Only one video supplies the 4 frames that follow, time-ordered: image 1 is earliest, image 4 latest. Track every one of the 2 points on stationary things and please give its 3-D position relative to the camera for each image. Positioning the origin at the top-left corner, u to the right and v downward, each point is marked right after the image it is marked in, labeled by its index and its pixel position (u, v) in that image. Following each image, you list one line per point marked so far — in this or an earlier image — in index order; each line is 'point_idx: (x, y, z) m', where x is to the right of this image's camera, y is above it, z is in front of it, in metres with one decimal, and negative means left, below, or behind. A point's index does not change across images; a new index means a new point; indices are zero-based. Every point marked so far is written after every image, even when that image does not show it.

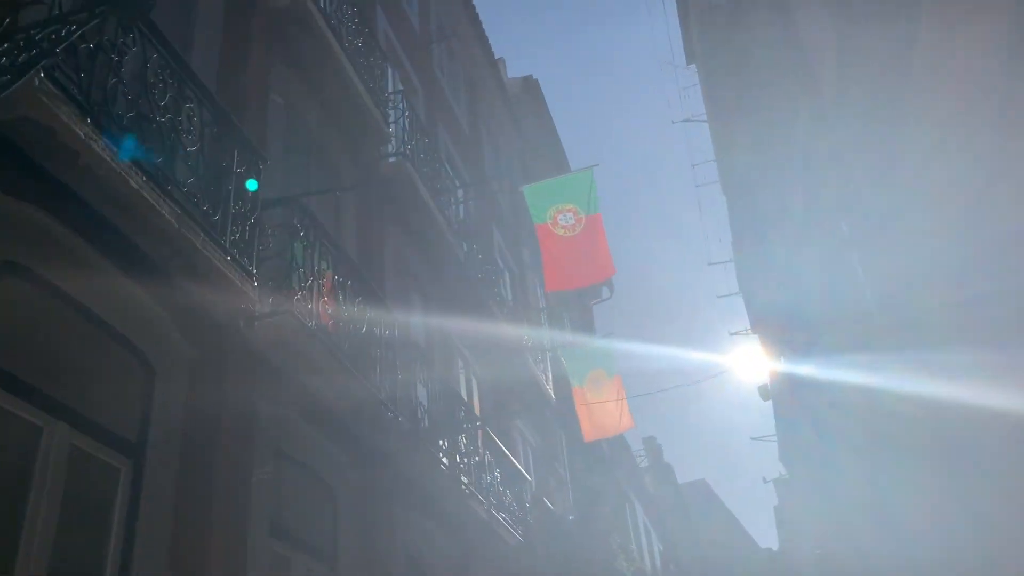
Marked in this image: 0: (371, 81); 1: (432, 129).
0: (-1.5, +2.3, +10.3) m
1: (-1.2, +2.3, +13.7) m
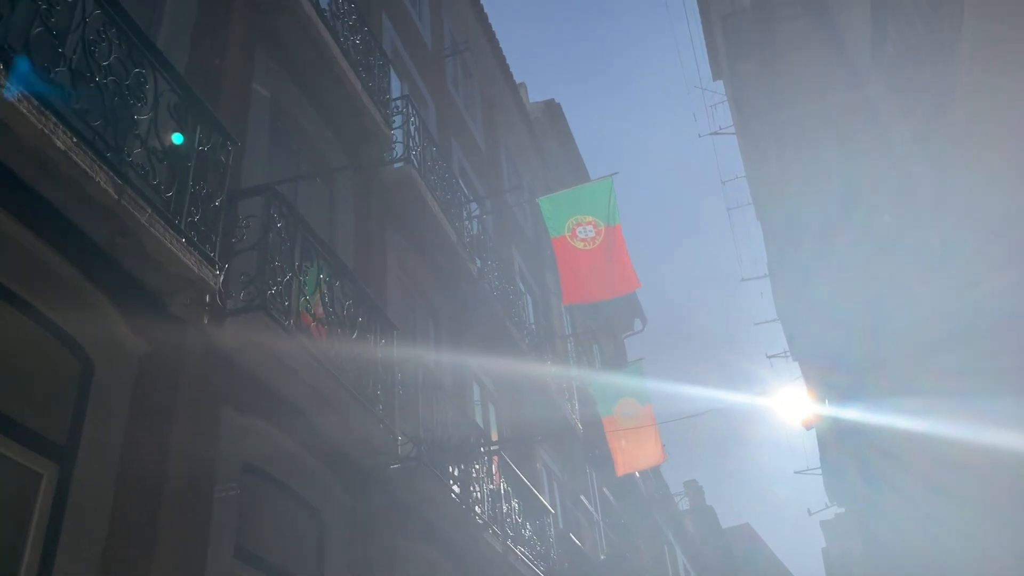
0: (-1.5, +2.1, +9.7) m
1: (-1.0, +2.0, +13.1) m
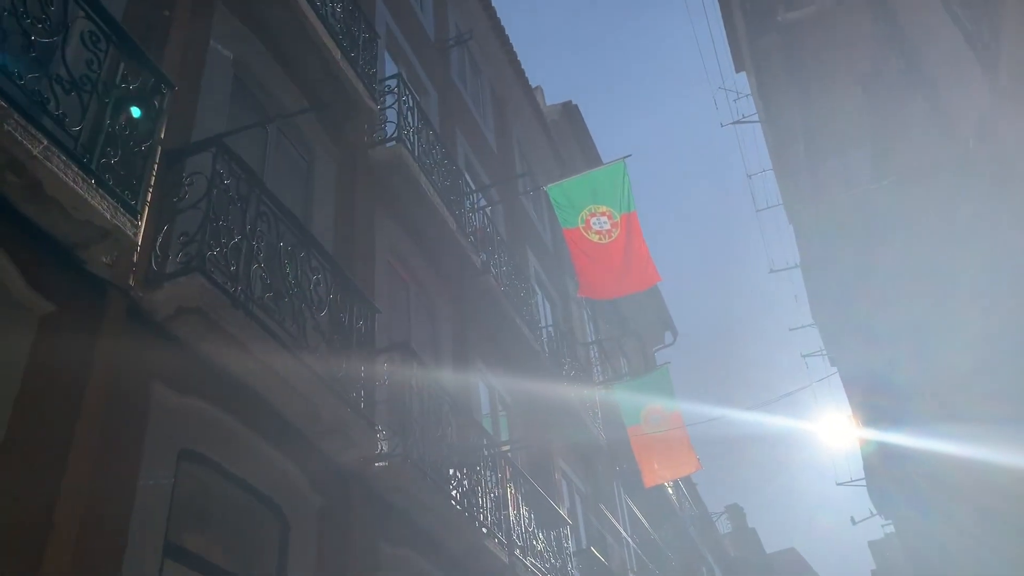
0: (-1.5, +2.2, +9.0) m
1: (-0.9, +2.0, +12.3) m
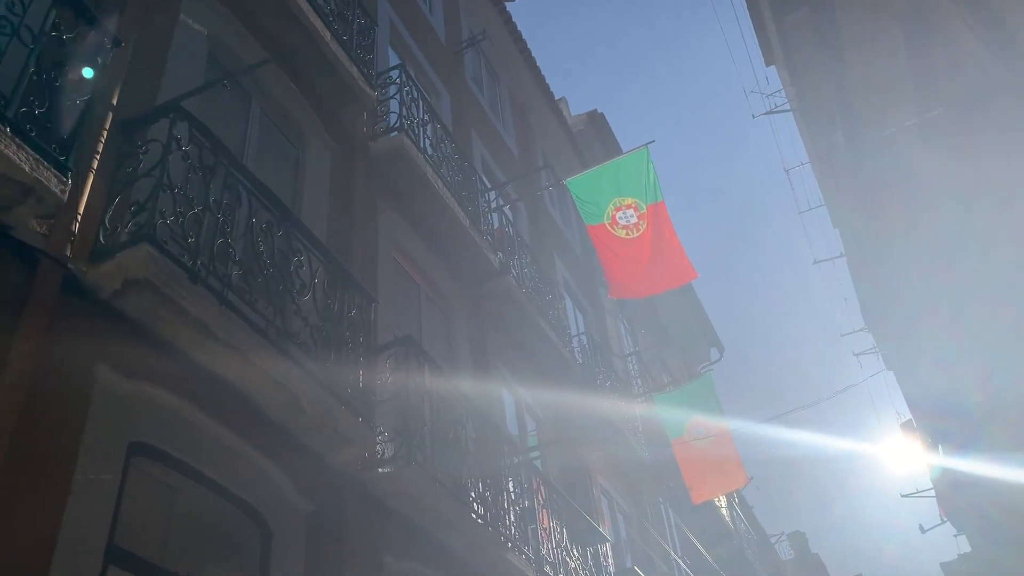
0: (-1.5, +2.2, +8.4) m
1: (-0.7, +1.9, +11.7) m
